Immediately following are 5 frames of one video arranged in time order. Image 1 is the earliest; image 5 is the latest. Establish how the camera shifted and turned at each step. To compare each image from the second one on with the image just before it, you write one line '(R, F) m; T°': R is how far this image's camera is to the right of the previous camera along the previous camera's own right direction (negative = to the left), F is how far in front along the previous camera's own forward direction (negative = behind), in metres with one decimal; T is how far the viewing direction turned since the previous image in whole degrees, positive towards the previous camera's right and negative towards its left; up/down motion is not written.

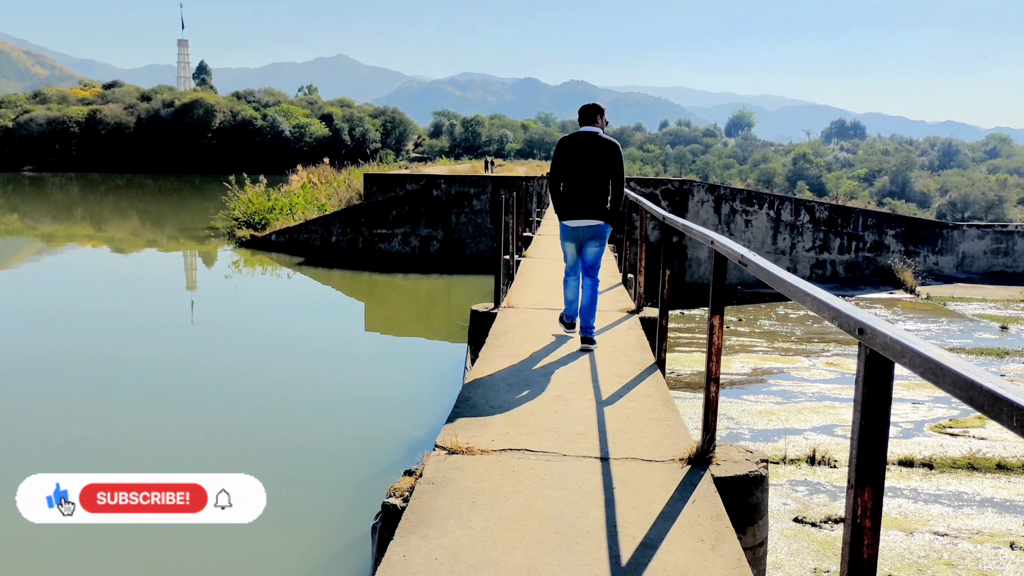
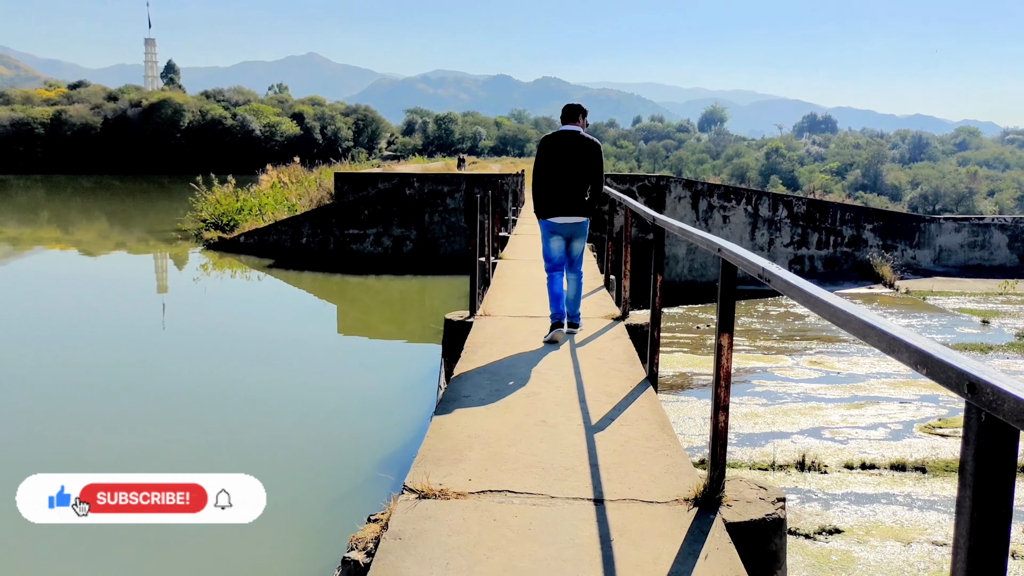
(0.0, +0.4) m; +2°
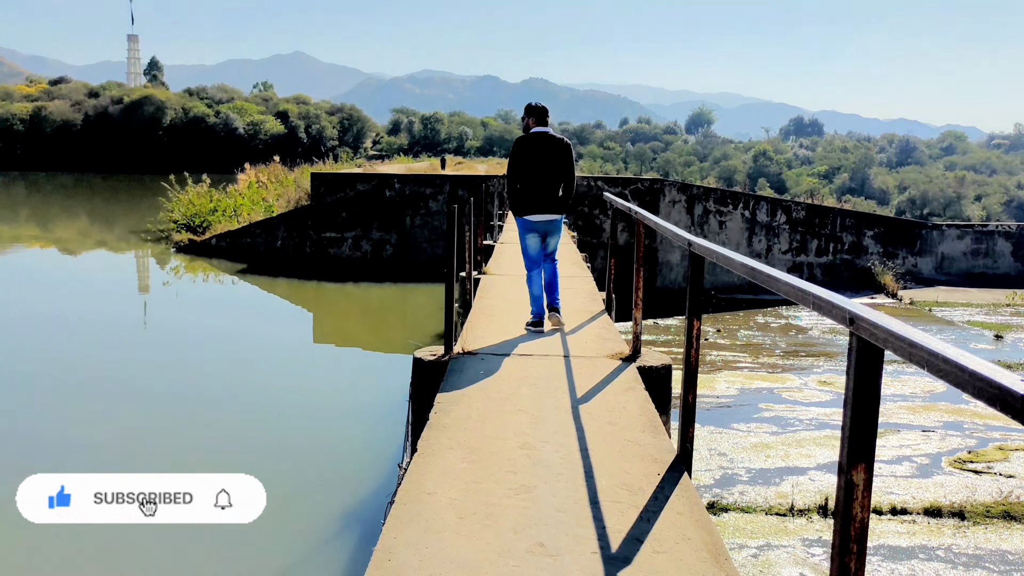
(0.0, +0.9) m; +1°
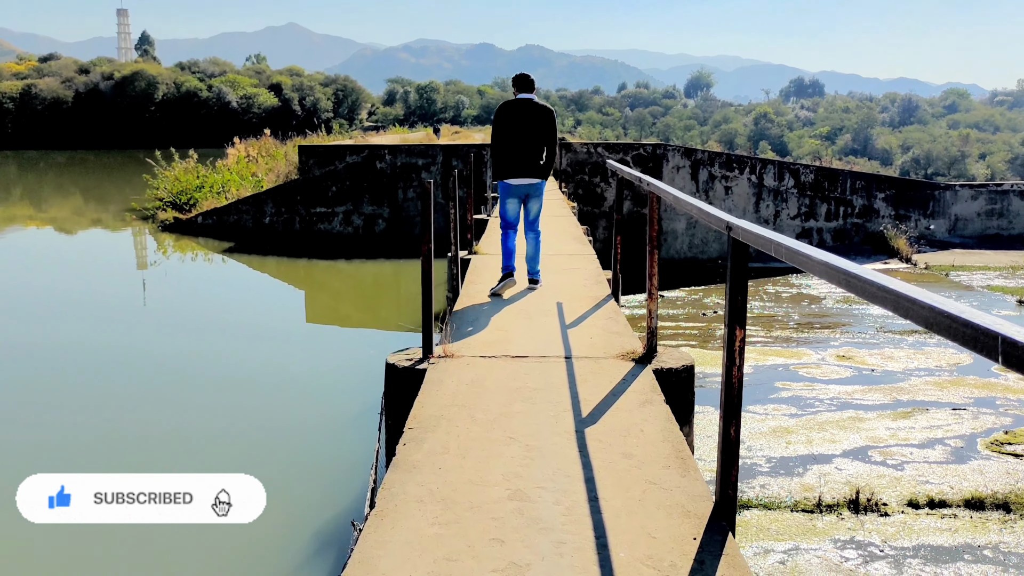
(0.0, +0.6) m; 0°
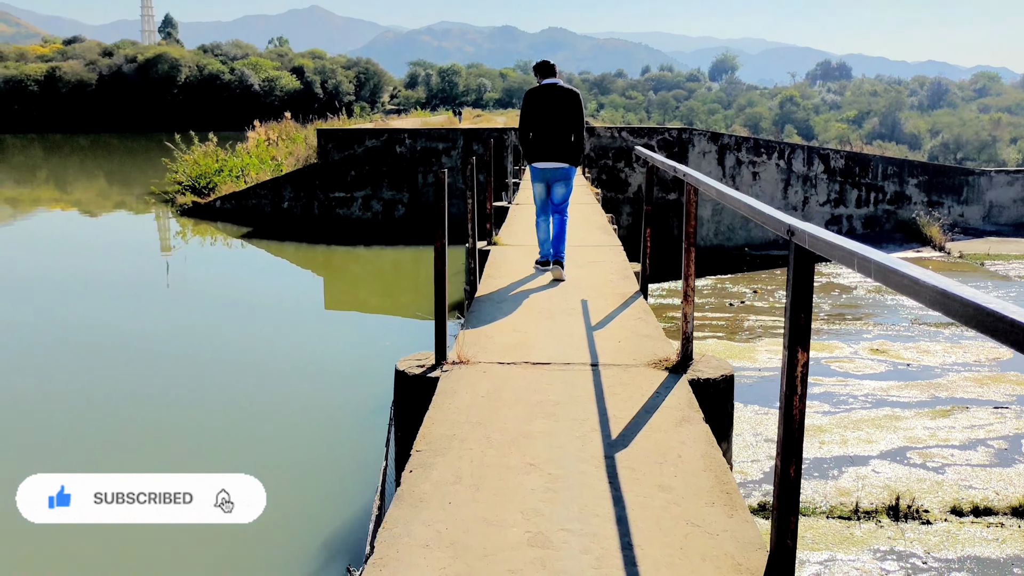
(0.0, +0.3) m; -1°
